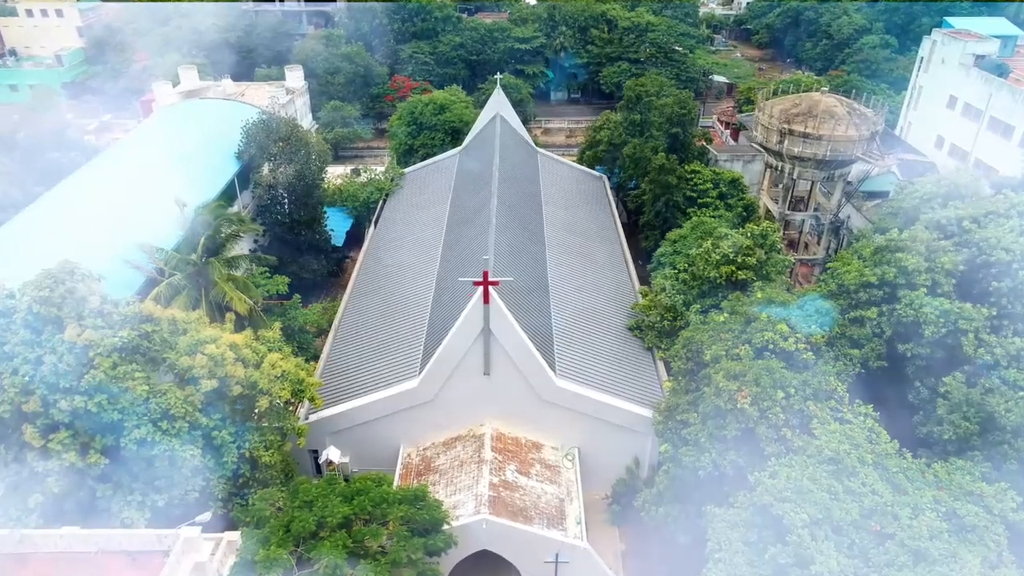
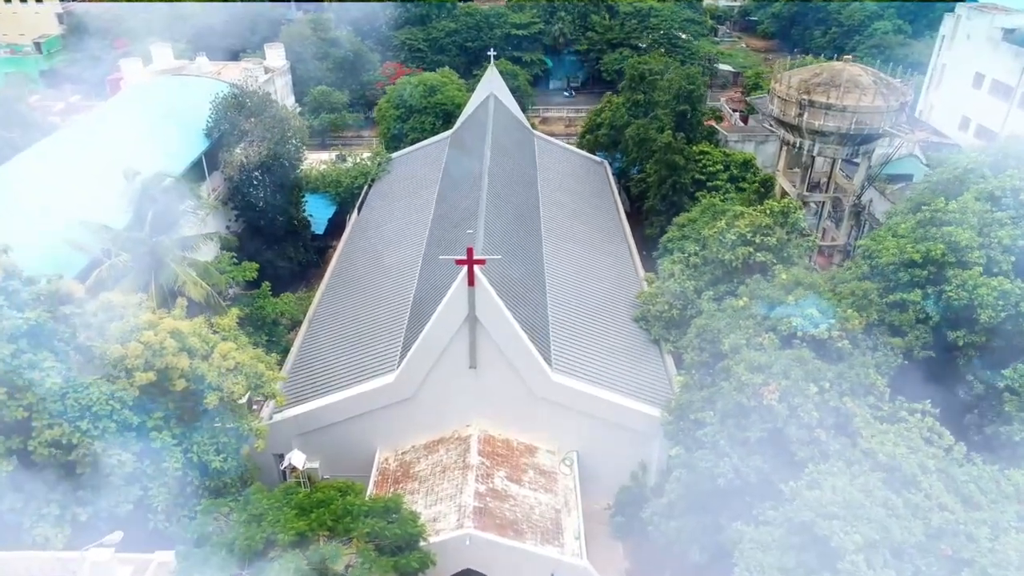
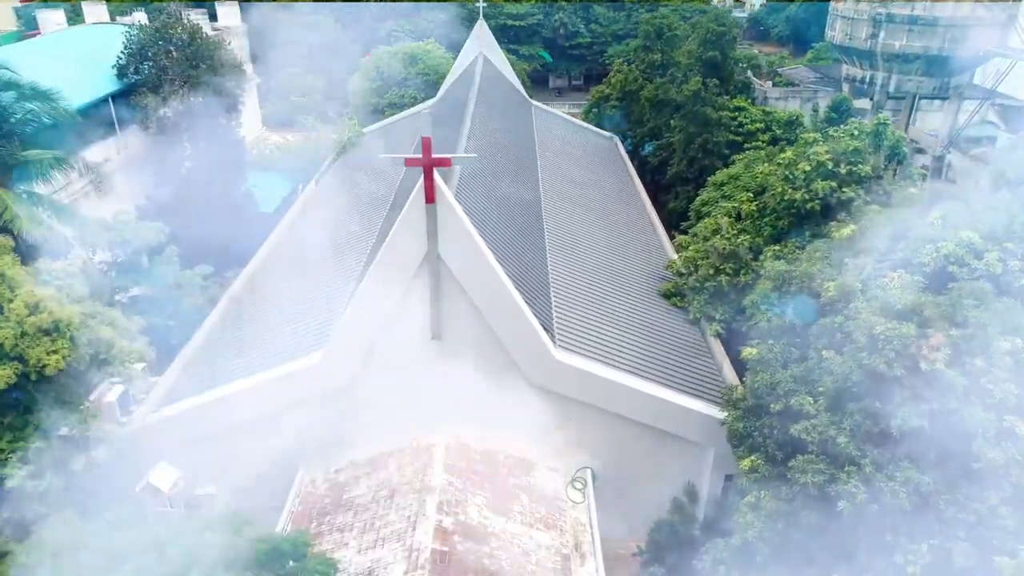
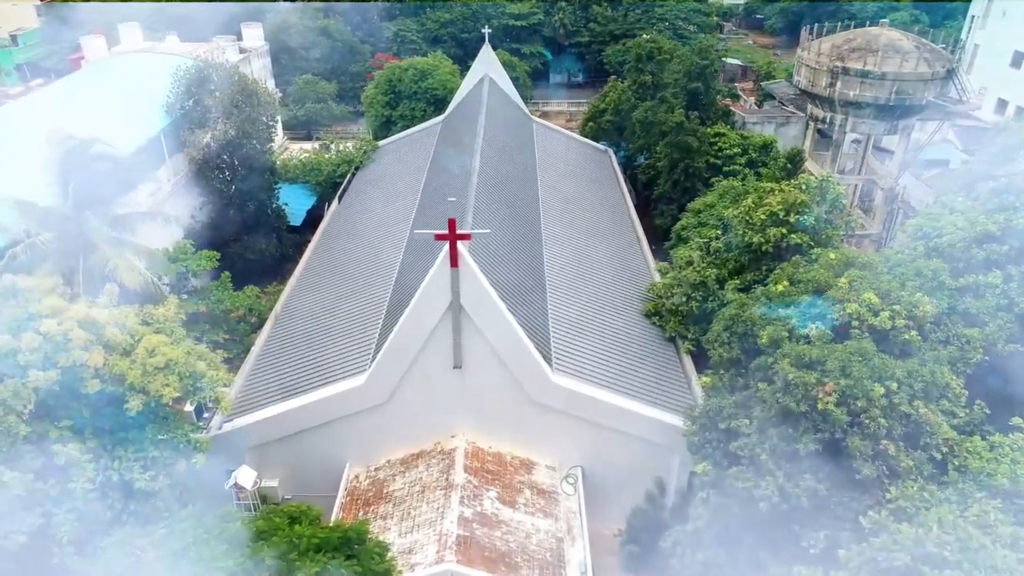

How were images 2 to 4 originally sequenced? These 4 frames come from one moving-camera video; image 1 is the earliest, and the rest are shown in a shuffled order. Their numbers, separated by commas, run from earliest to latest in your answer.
2, 4, 3
